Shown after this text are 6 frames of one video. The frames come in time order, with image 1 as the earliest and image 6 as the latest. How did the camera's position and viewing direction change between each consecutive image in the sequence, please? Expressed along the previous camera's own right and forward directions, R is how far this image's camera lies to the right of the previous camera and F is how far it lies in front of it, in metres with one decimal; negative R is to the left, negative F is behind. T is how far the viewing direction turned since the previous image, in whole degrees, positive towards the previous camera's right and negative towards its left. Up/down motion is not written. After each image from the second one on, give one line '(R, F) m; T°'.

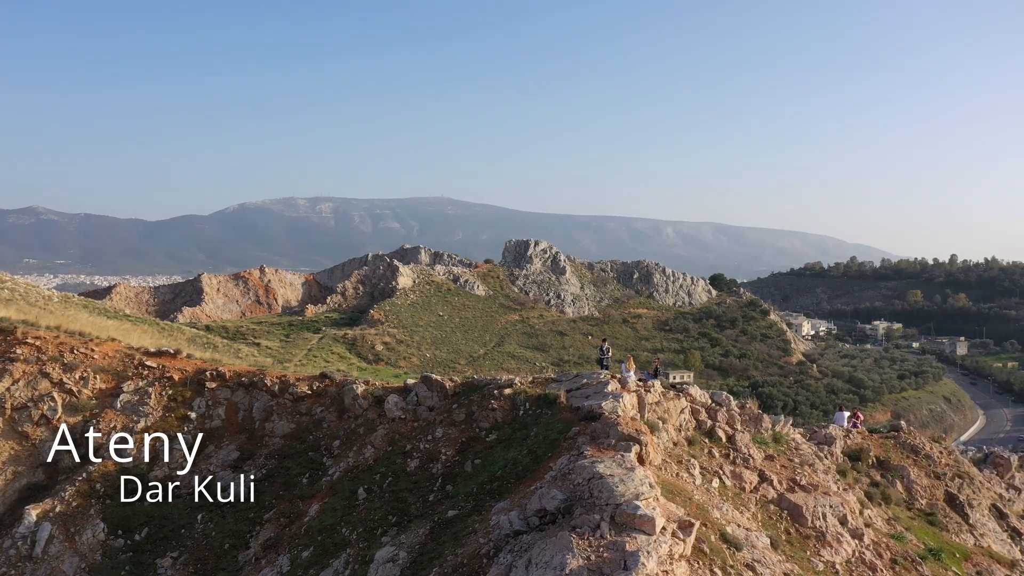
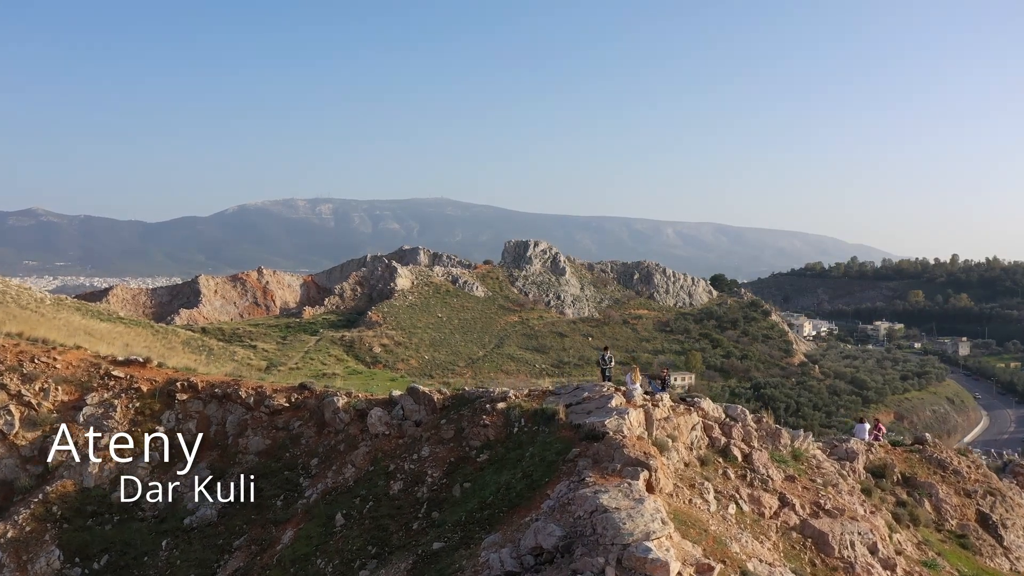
(0.0, +0.5) m; 0°
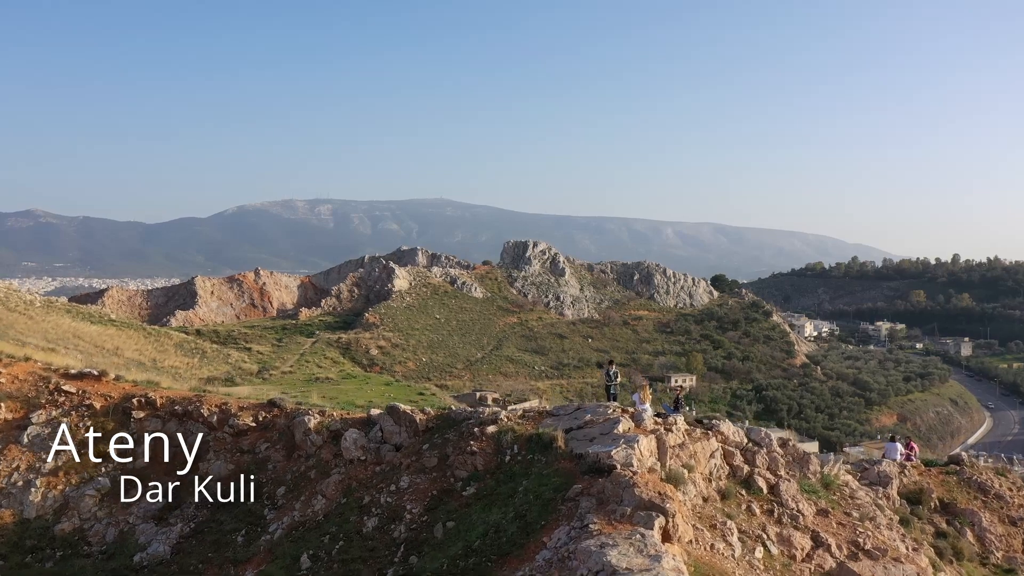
(+0.1, +0.6) m; 0°
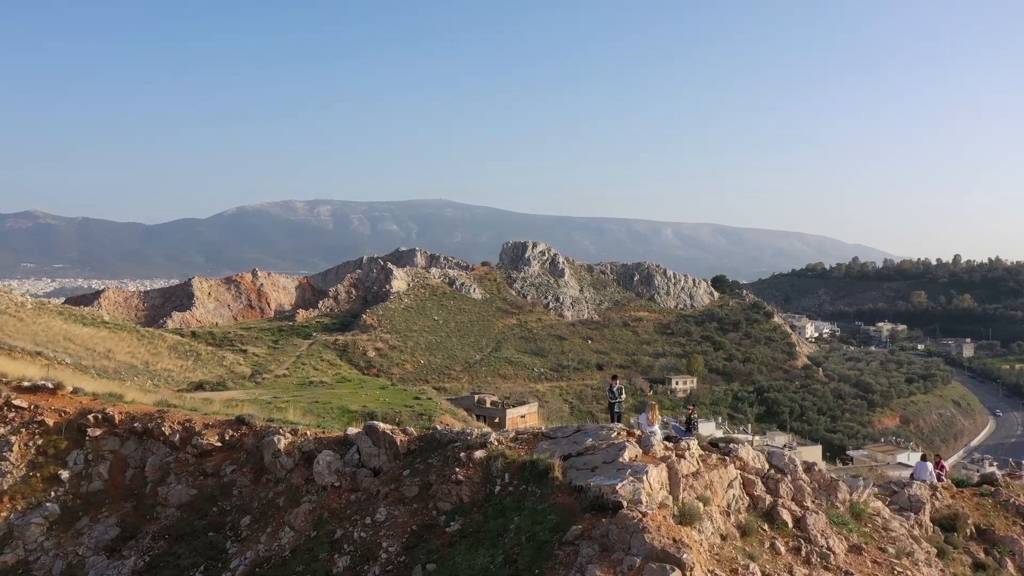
(+0.1, +0.5) m; 0°
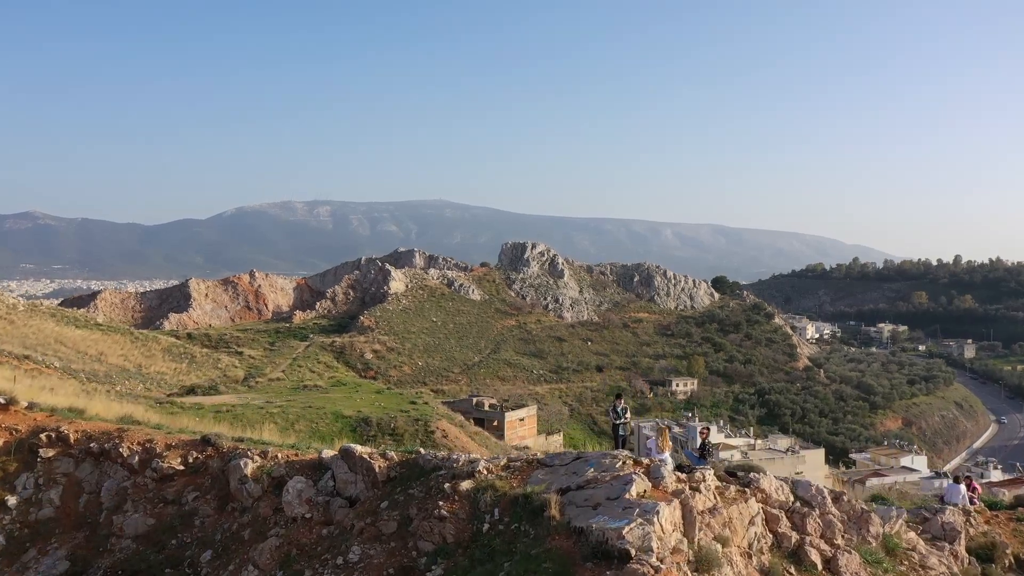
(0.0, +0.4) m; 0°
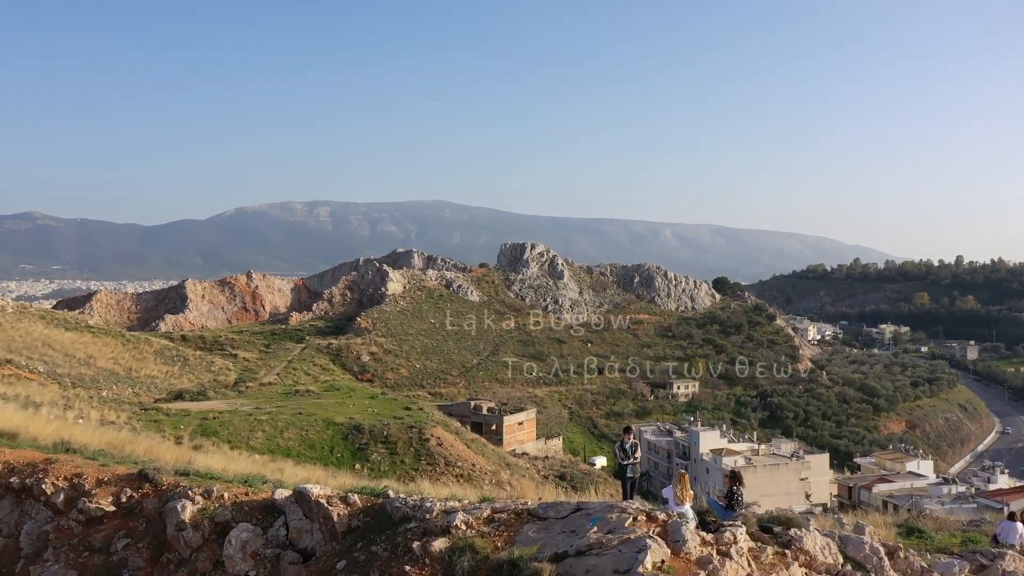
(+0.1, +0.6) m; 0°
